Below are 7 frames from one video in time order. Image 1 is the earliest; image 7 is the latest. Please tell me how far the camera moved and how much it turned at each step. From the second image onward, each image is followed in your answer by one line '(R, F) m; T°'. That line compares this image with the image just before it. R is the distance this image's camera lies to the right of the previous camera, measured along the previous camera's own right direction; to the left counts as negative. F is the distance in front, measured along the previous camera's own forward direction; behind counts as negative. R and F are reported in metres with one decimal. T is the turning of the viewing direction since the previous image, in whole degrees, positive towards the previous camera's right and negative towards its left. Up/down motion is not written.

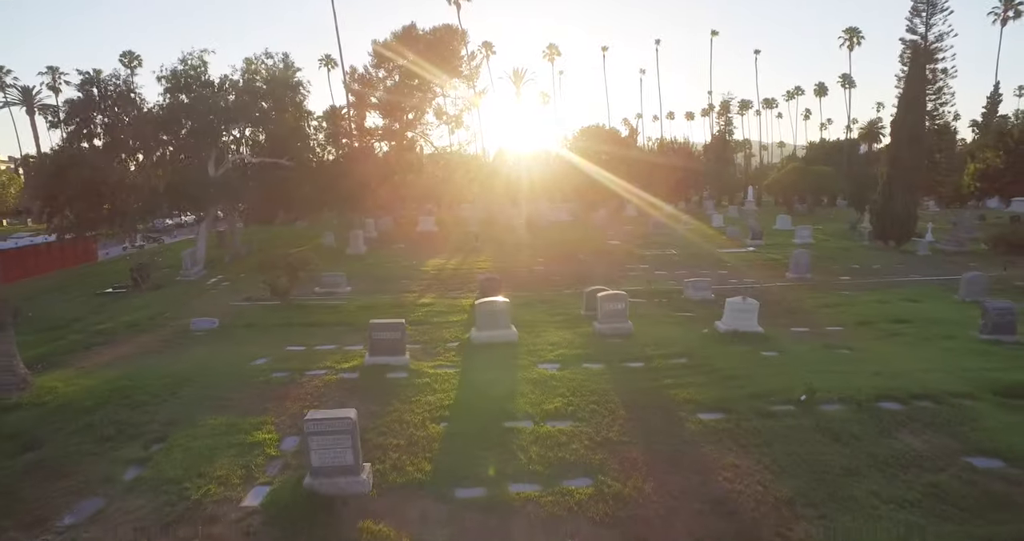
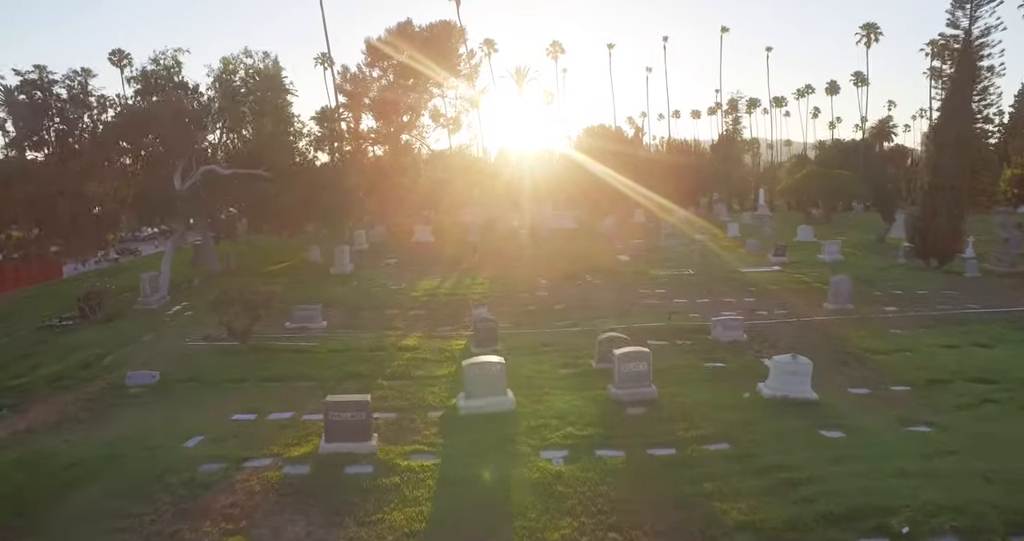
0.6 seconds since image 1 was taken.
(+0.1, +2.1) m; 0°
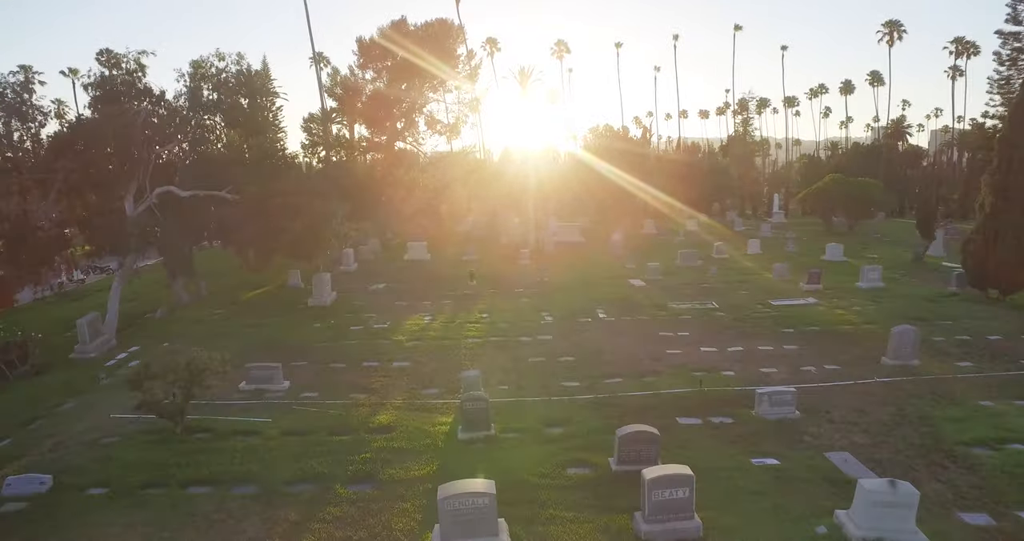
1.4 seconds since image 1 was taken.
(+0.1, +2.4) m; 0°
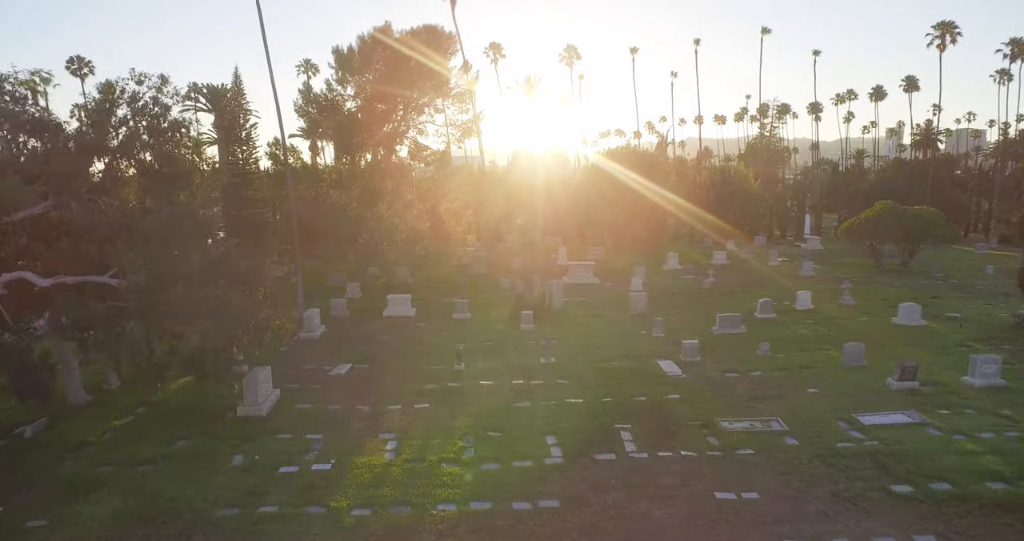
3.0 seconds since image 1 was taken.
(+0.3, +4.8) m; -1°
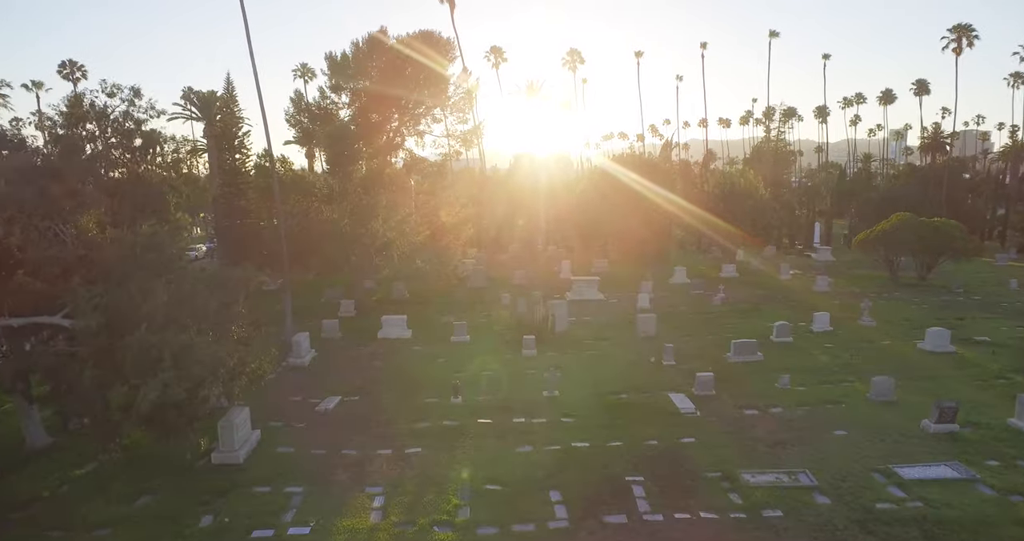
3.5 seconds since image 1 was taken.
(0.0, +1.3) m; 0°
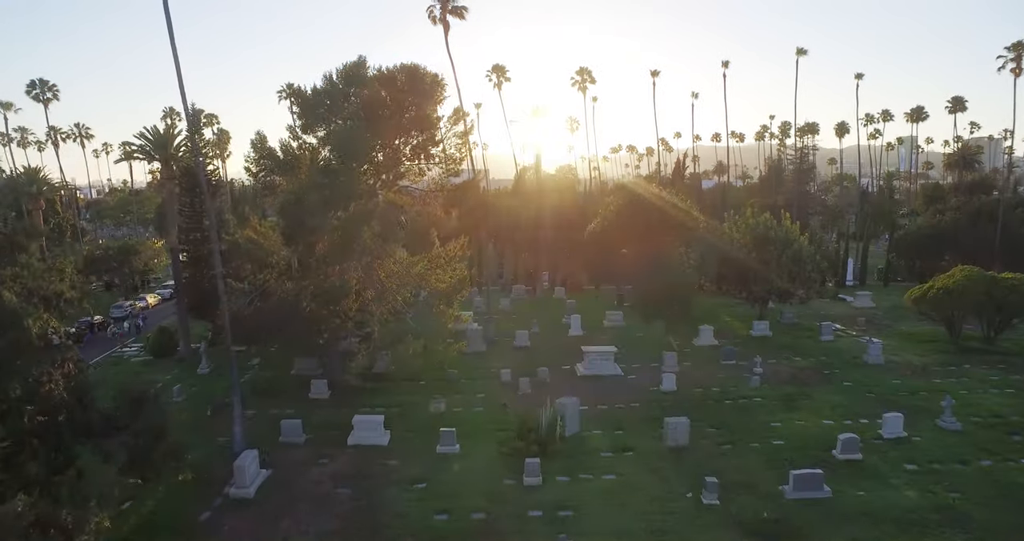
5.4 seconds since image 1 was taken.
(+0.2, +4.2) m; 0°
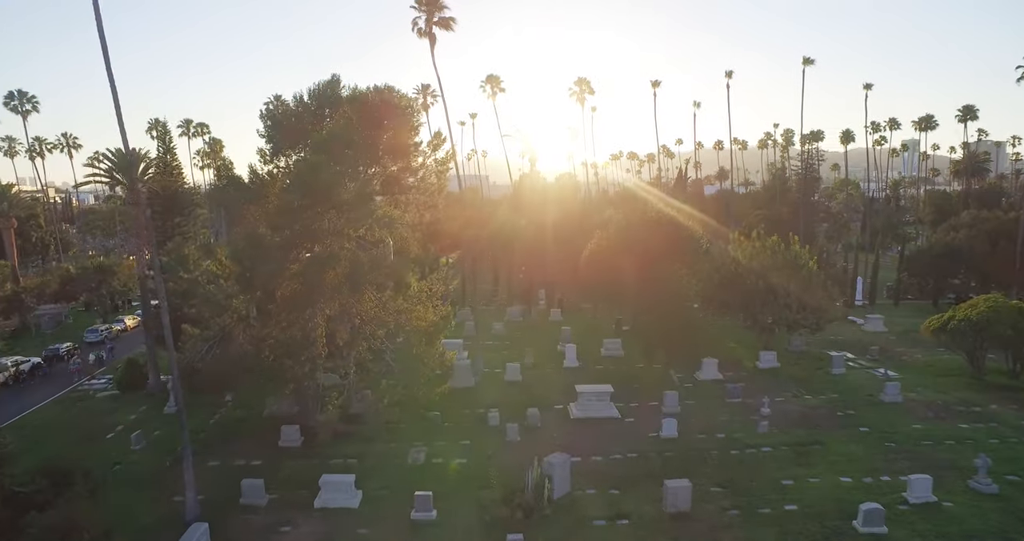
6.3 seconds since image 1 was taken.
(+0.4, +1.8) m; 0°
